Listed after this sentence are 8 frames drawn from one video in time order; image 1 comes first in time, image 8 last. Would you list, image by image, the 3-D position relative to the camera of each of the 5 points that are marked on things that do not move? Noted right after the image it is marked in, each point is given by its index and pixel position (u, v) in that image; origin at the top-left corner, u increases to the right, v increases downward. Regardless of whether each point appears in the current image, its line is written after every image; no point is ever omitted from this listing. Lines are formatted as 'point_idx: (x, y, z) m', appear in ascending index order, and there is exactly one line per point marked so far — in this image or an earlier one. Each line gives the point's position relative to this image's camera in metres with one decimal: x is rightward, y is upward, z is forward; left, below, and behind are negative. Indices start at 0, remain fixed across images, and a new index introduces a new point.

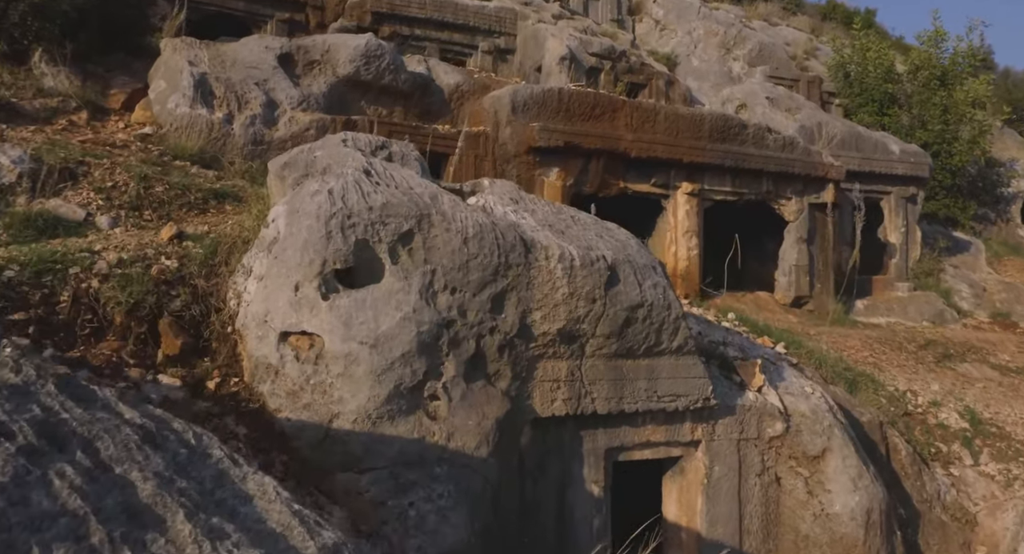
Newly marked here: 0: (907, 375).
0: (+2.8, -0.7, +6.7) m
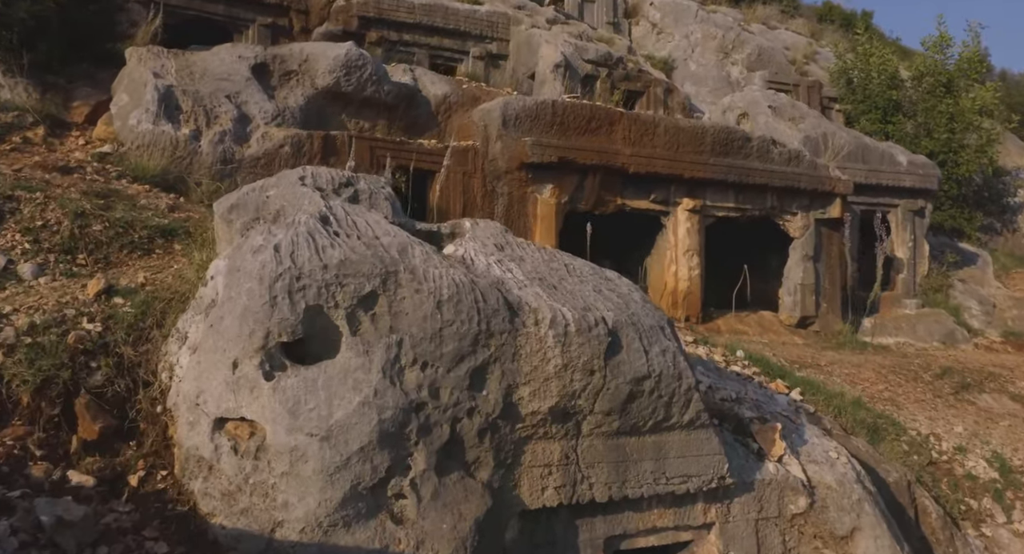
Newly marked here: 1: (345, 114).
0: (+2.8, -0.9, +6.3) m
1: (-1.3, +1.3, +7.4) m
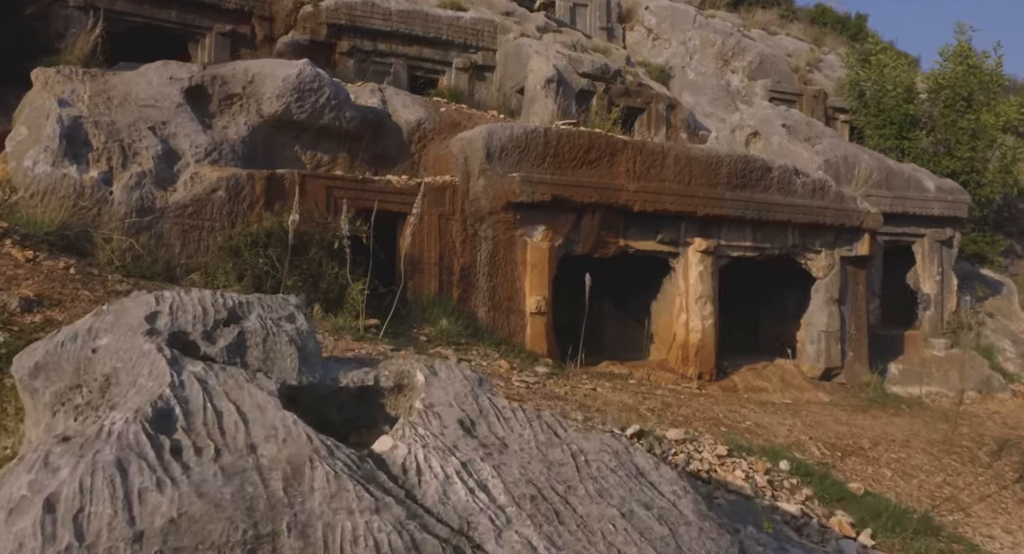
0: (+2.7, -1.3, +5.1) m
1: (-1.4, +0.9, +6.2) m
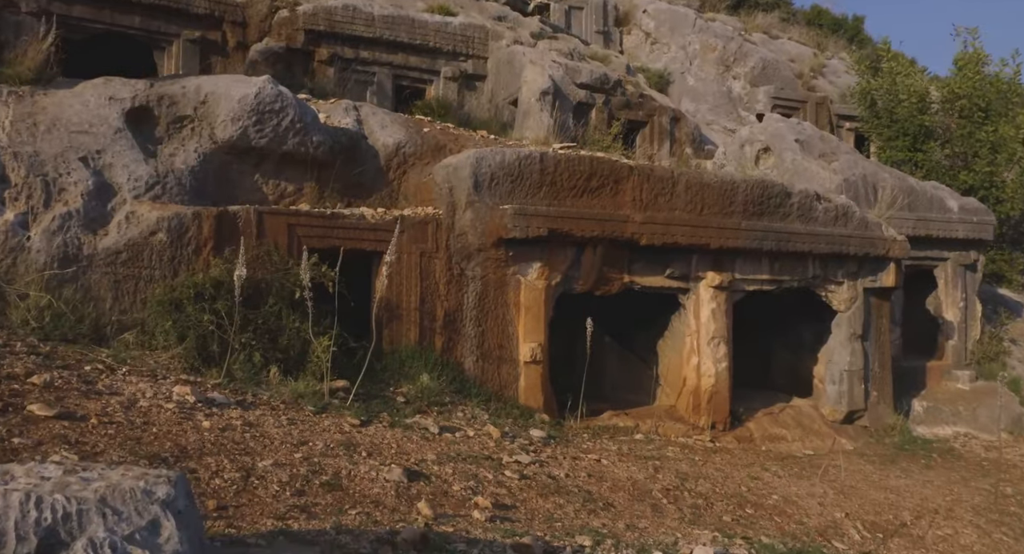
0: (+2.6, -1.6, +4.4) m
1: (-1.5, +0.6, +5.4) m
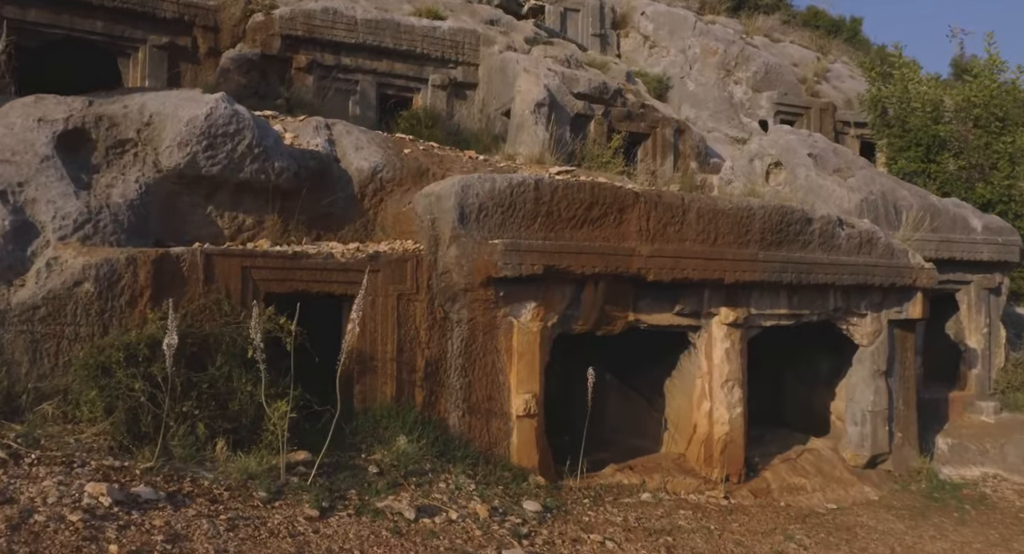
0: (+2.6, -1.8, +3.7) m
1: (-1.5, +0.4, +4.7) m
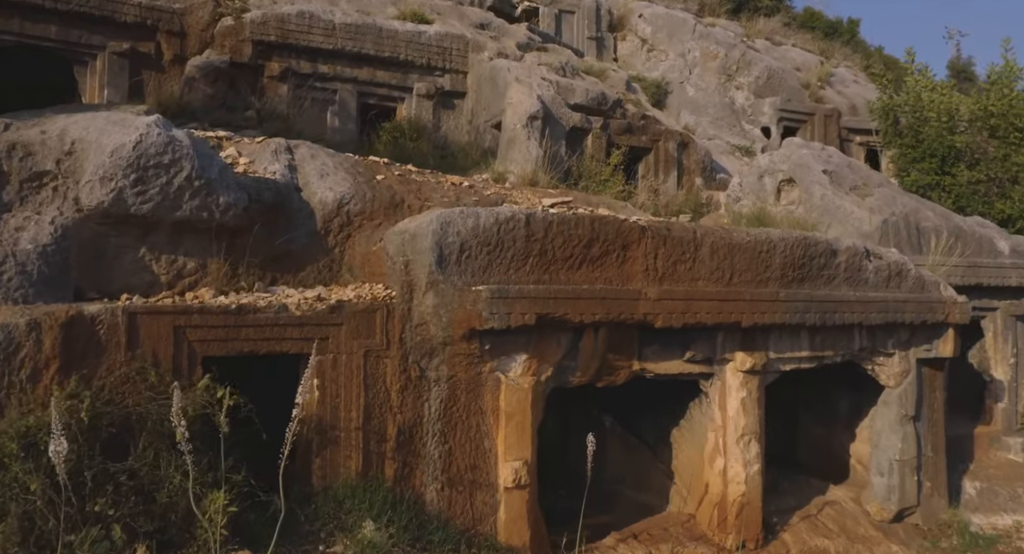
0: (+2.5, -2.1, +3.0) m
1: (-1.6, +0.1, +4.0) m
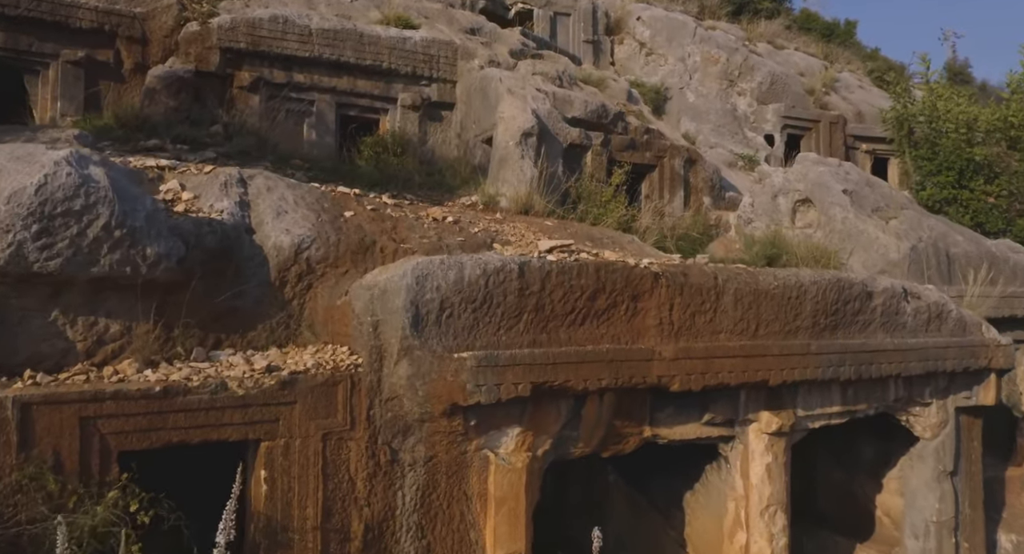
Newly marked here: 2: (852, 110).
0: (+2.5, -2.3, +2.3) m
1: (-1.6, -0.1, +3.3) m
2: (+6.1, +3.0, +16.9) m
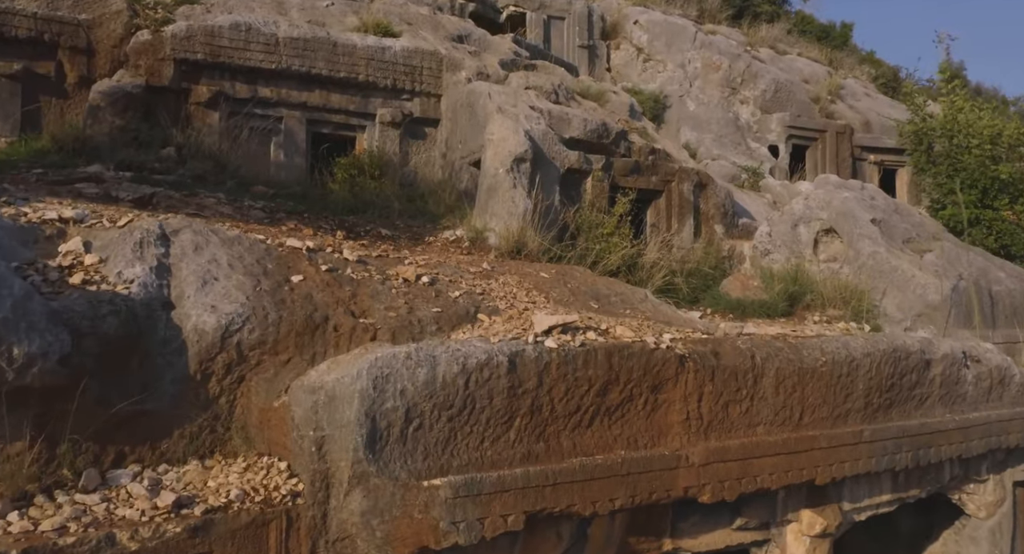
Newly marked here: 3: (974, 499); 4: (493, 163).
0: (+2.5, -2.6, +1.5) m
1: (-1.6, -0.4, +2.5) m
2: (+6.0, +2.7, +16.1) m
3: (+2.5, -1.2, +4.9) m
4: (-0.1, +0.8, +6.3) m
